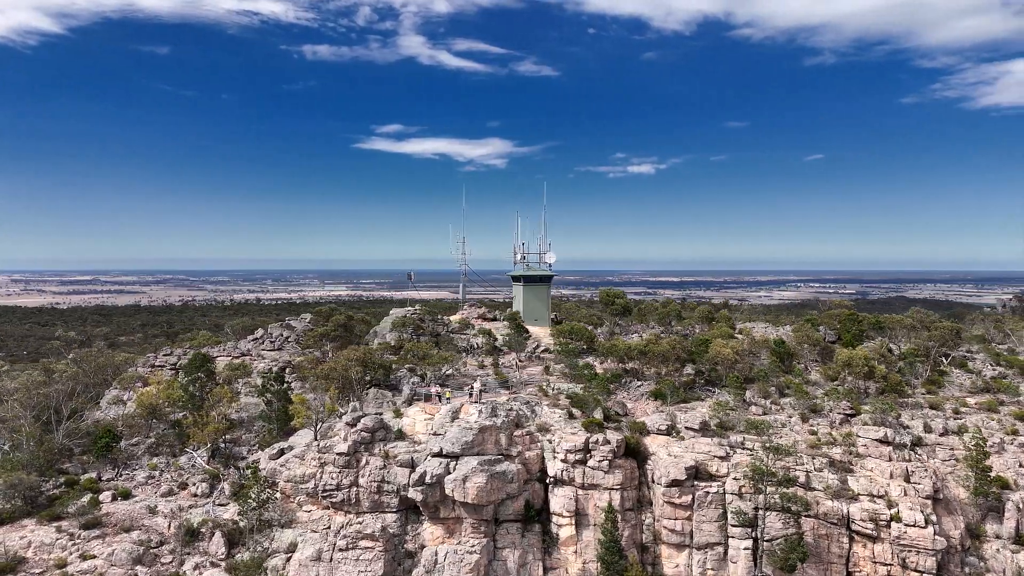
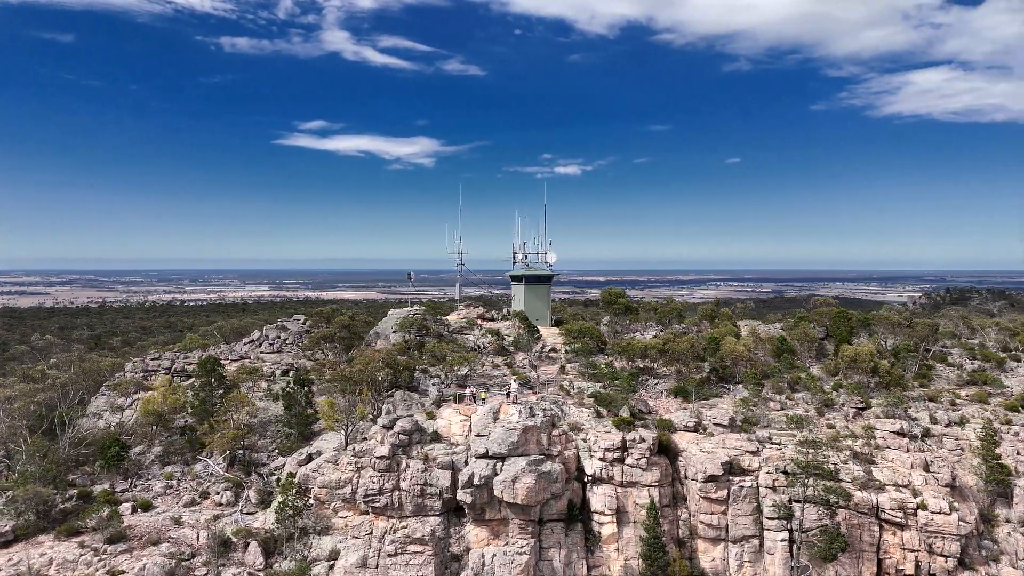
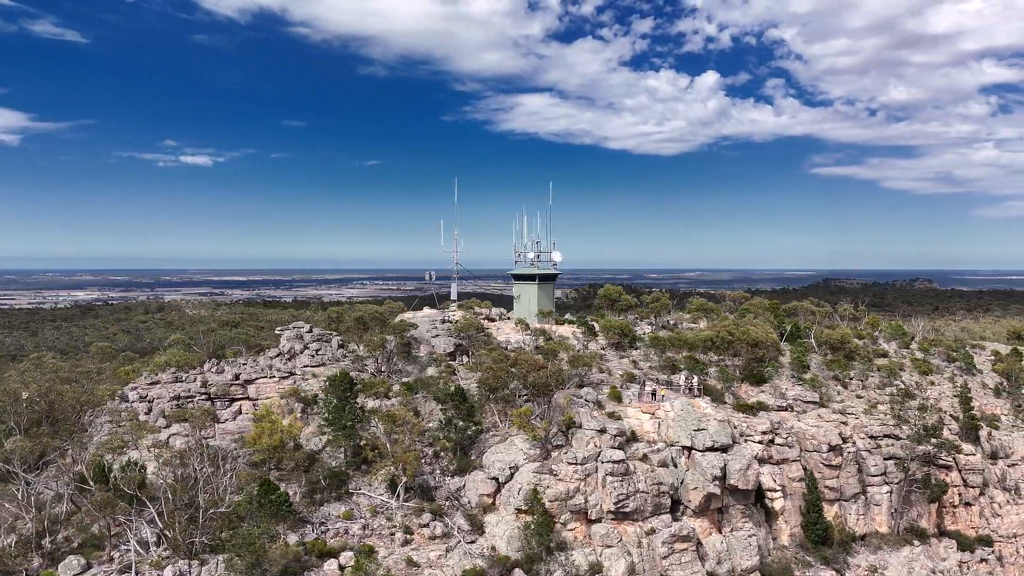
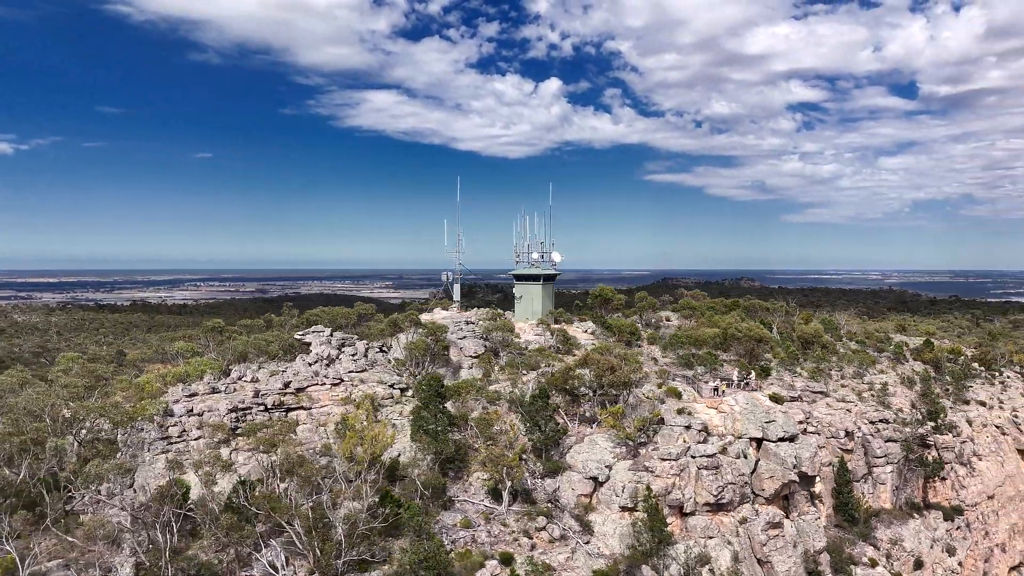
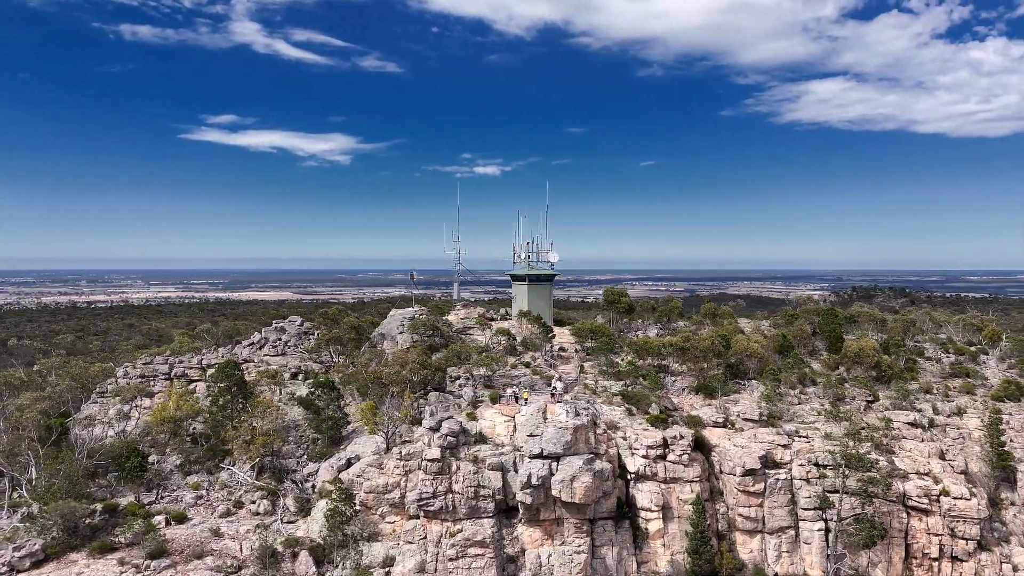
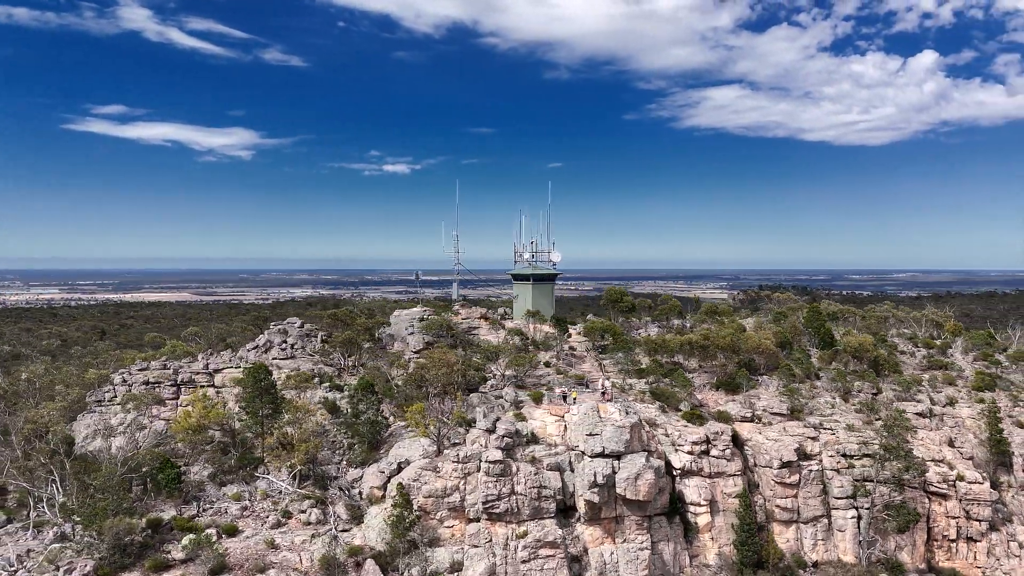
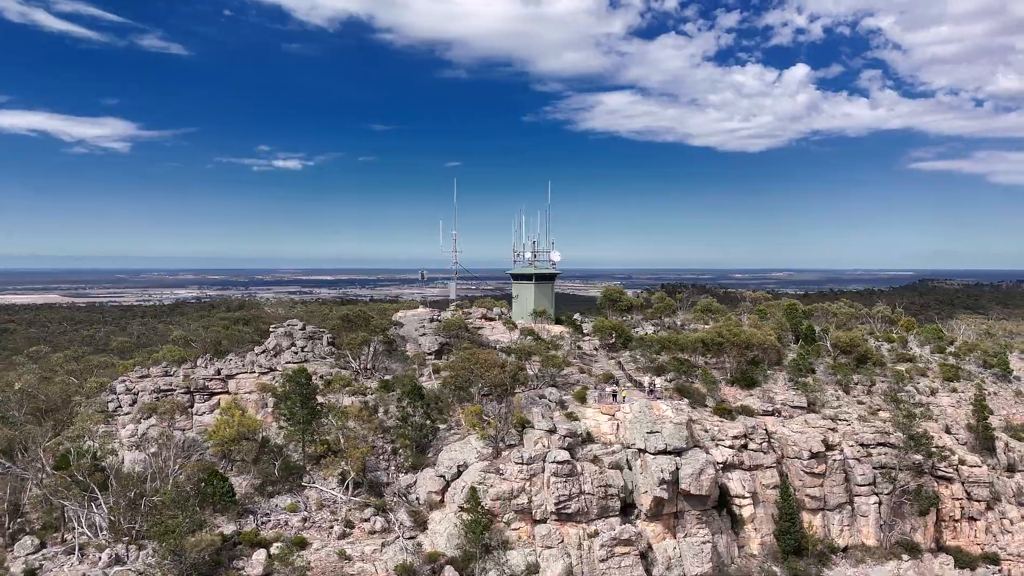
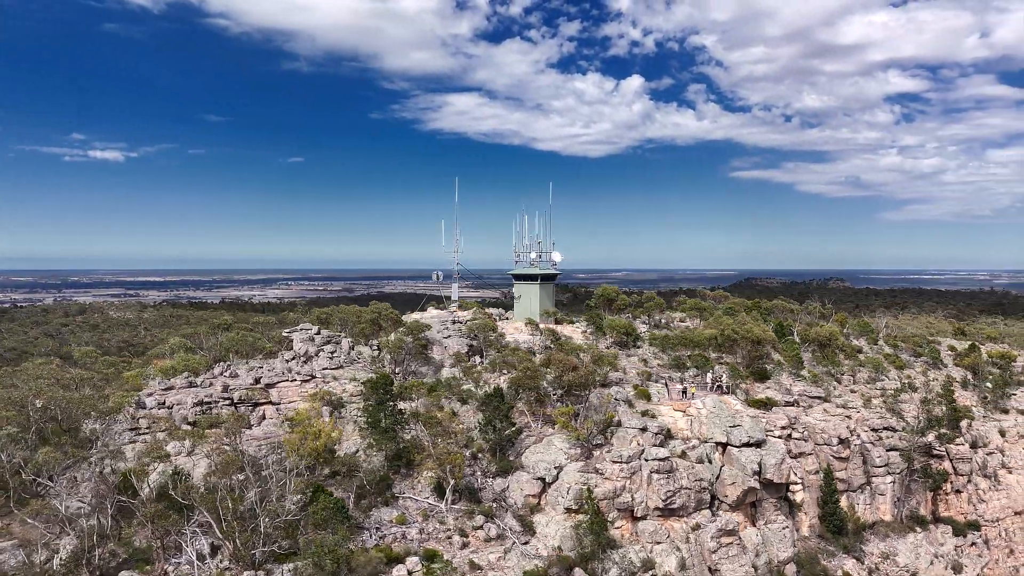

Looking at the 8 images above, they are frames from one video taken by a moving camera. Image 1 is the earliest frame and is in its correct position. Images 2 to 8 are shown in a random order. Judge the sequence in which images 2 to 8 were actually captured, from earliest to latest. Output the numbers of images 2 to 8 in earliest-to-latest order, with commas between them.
2, 5, 6, 7, 3, 8, 4
